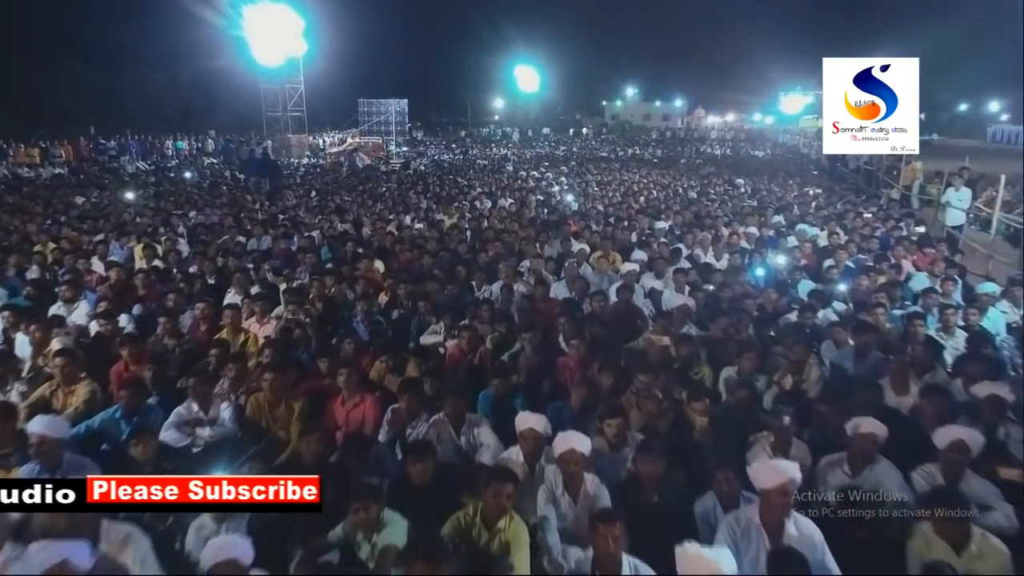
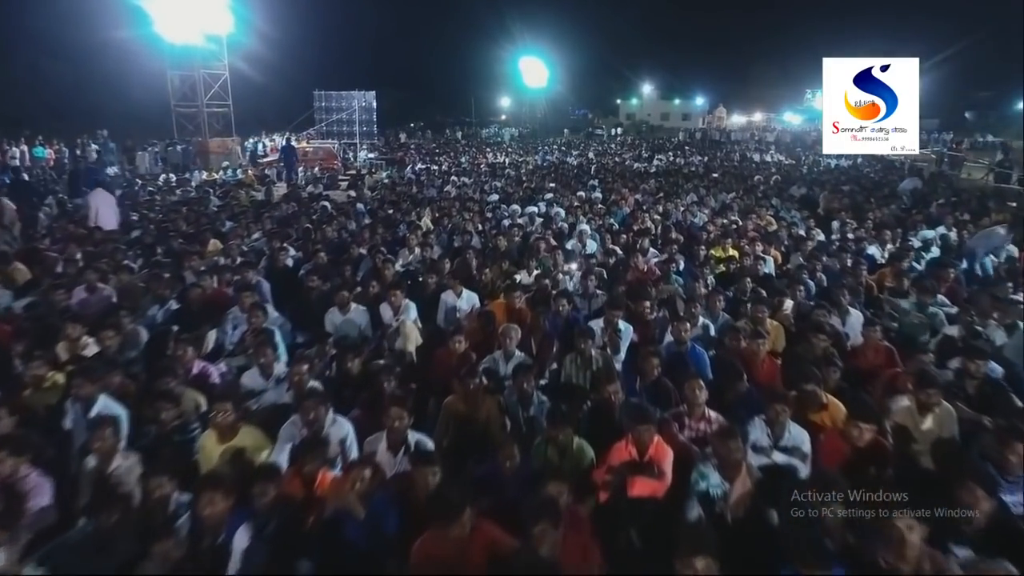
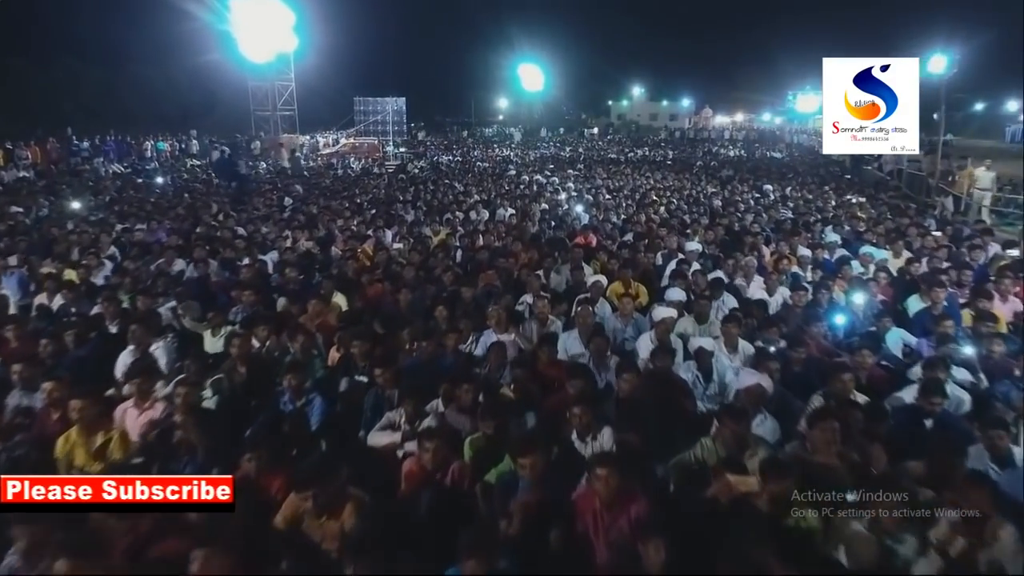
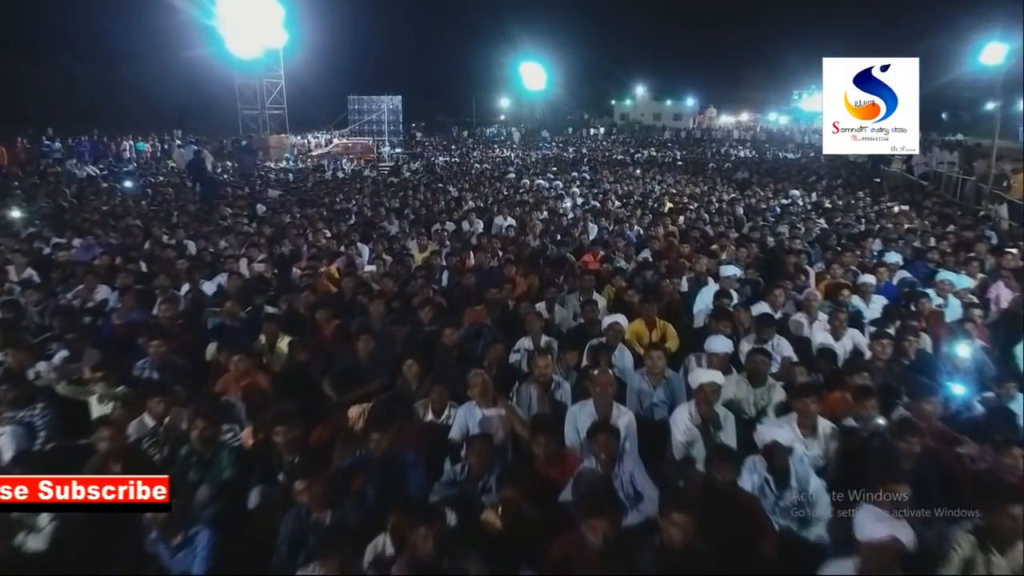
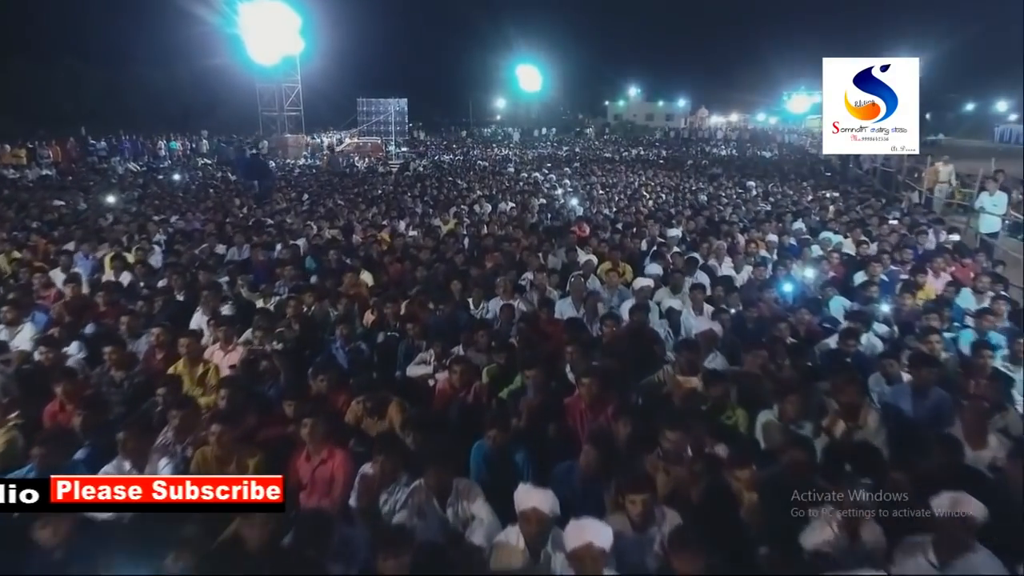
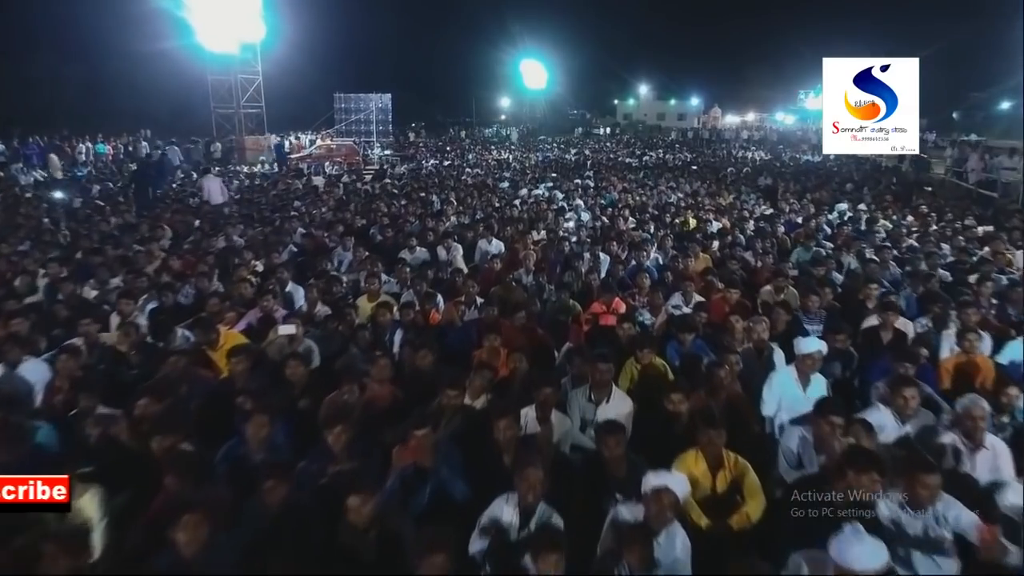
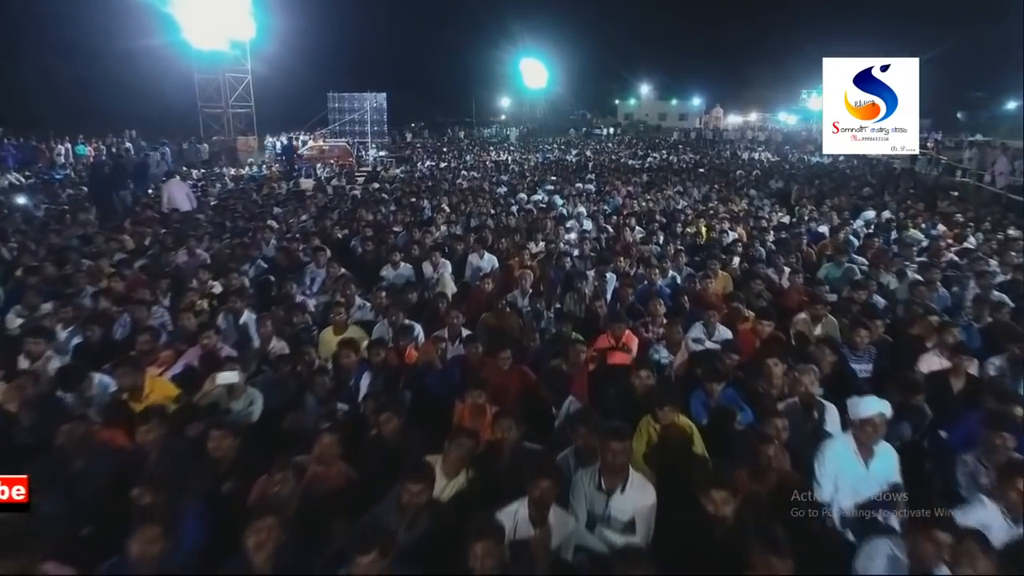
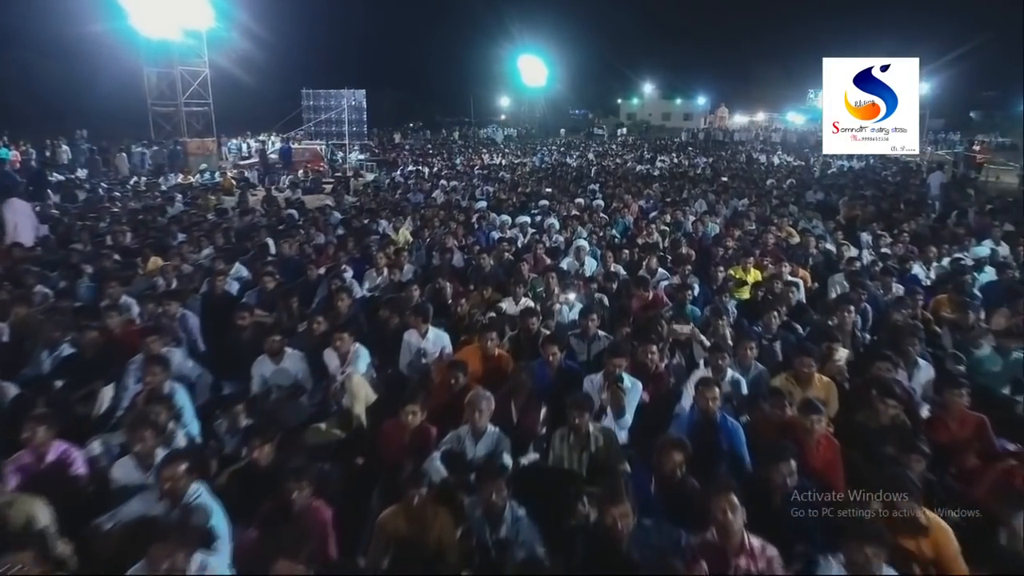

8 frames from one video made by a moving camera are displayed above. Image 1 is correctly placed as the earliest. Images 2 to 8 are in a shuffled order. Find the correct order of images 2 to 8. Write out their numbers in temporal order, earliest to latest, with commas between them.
5, 3, 4, 6, 7, 2, 8
